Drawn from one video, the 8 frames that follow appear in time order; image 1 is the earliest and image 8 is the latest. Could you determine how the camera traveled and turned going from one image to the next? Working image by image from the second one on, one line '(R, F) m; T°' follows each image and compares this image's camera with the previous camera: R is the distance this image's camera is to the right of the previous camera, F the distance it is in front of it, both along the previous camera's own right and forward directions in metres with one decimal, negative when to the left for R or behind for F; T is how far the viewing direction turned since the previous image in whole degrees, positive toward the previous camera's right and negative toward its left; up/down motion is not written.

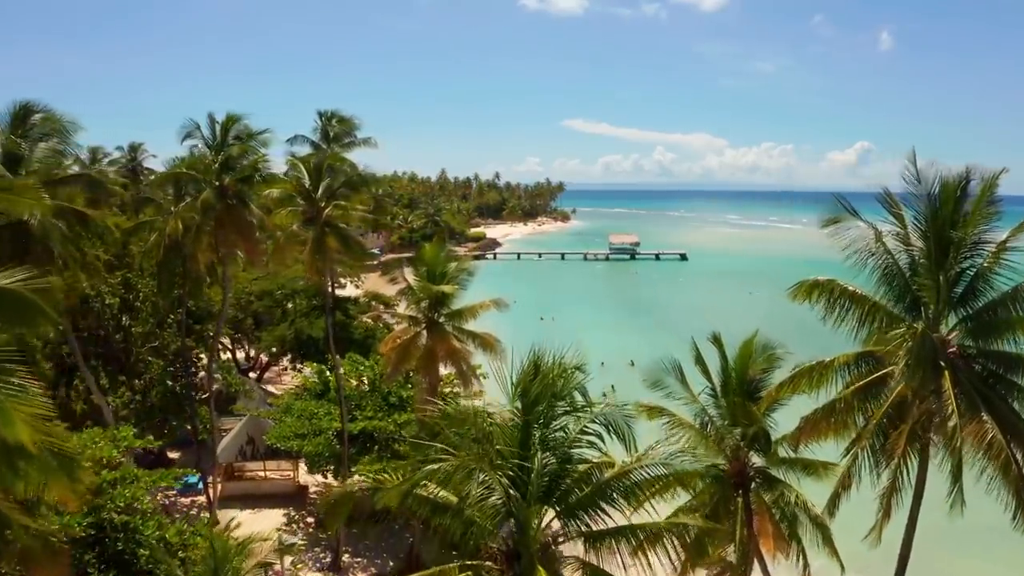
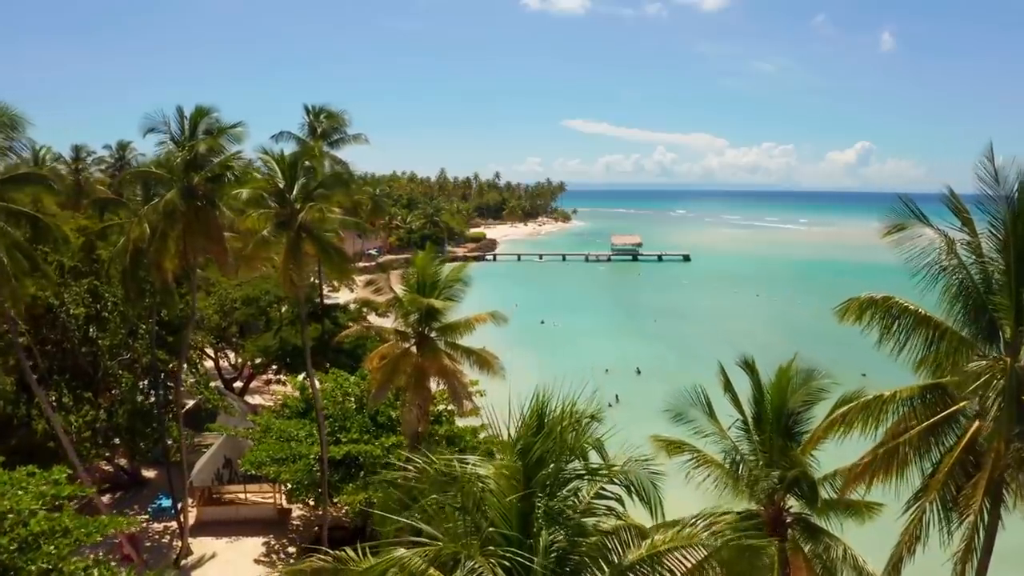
(0.0, +1.6) m; 0°
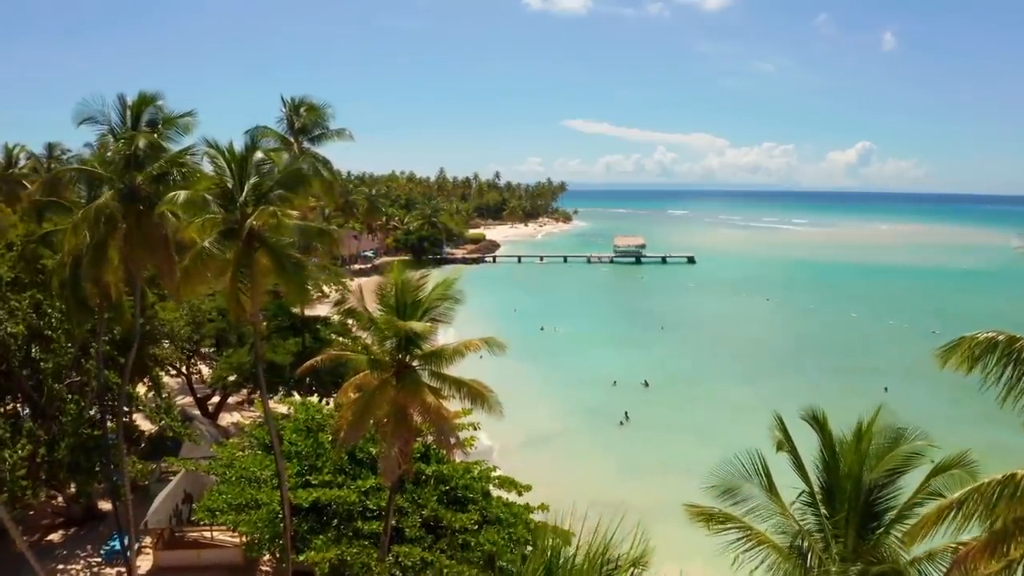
(0.0, +2.3) m; 0°
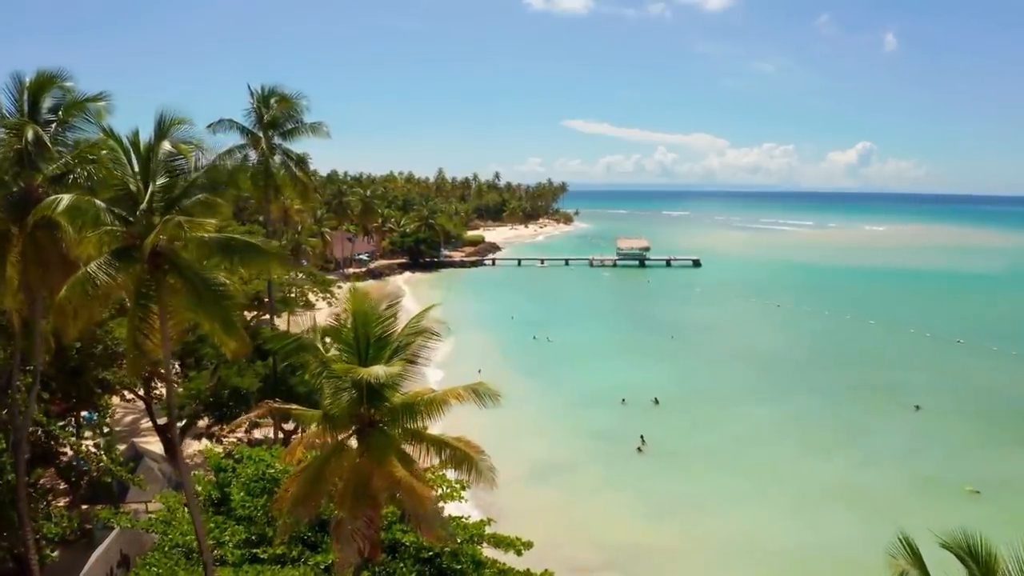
(+0.1, +2.7) m; 0°
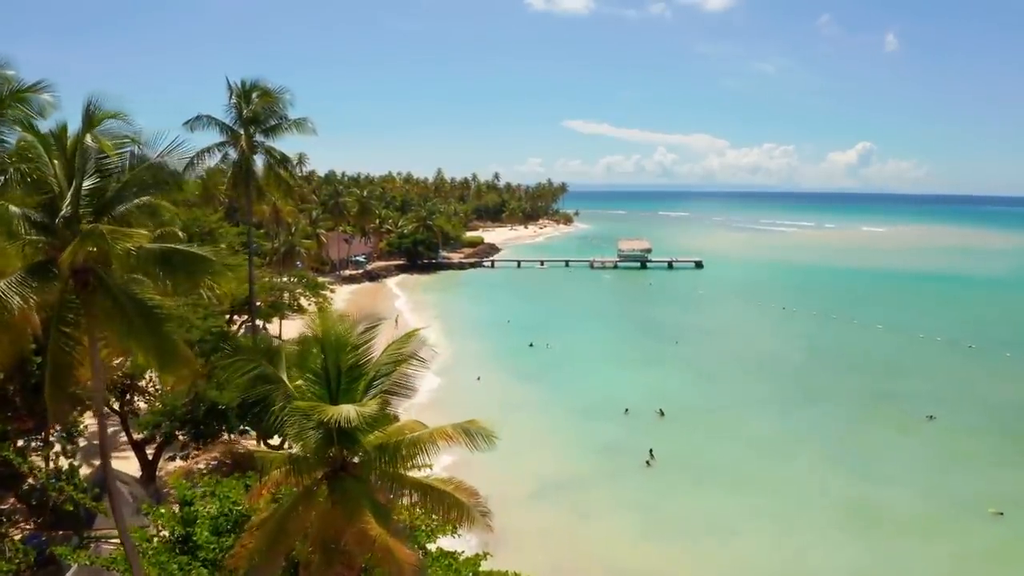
(0.0, +1.3) m; 0°
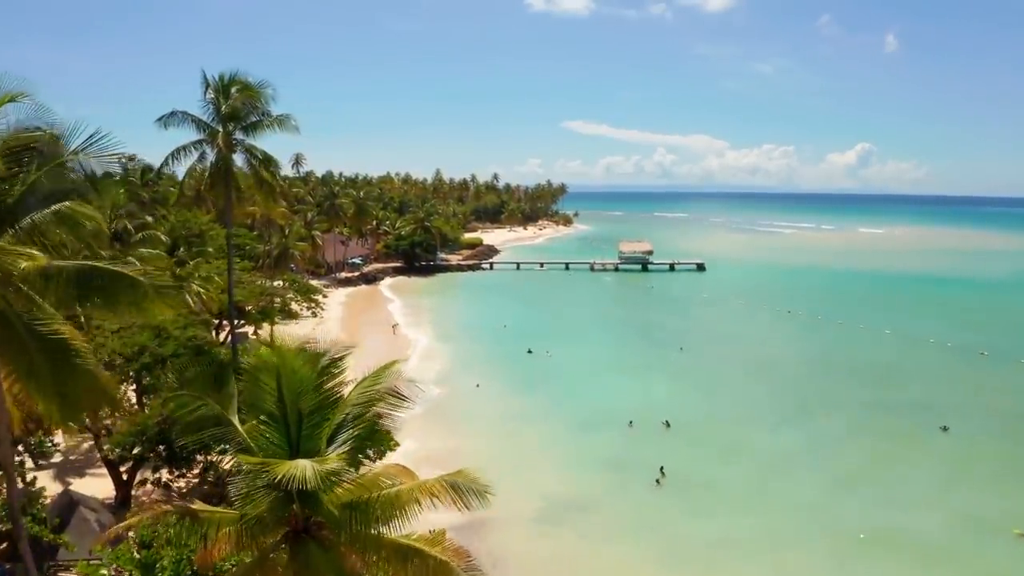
(0.0, +1.3) m; 0°
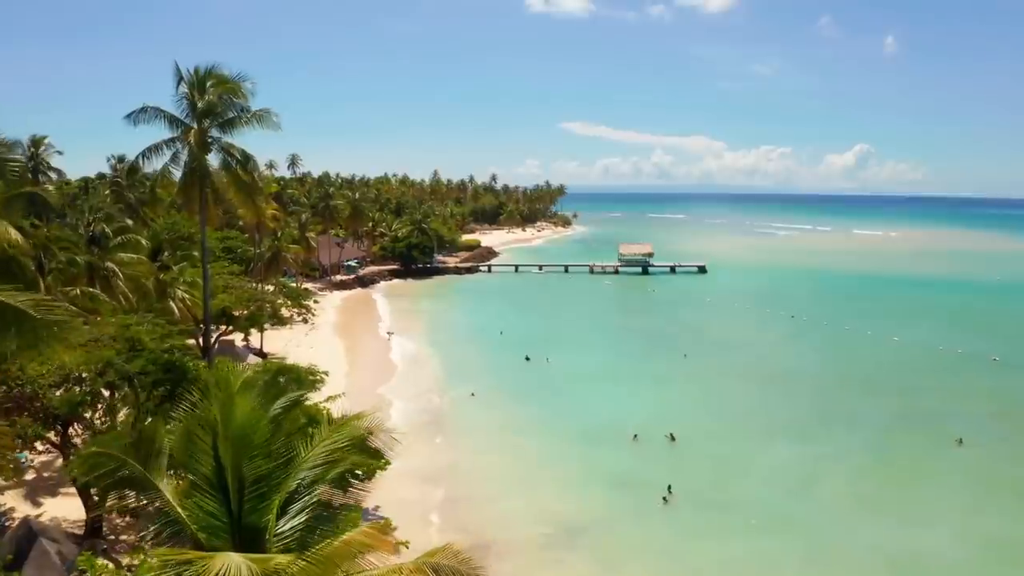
(0.0, +1.3) m; 0°
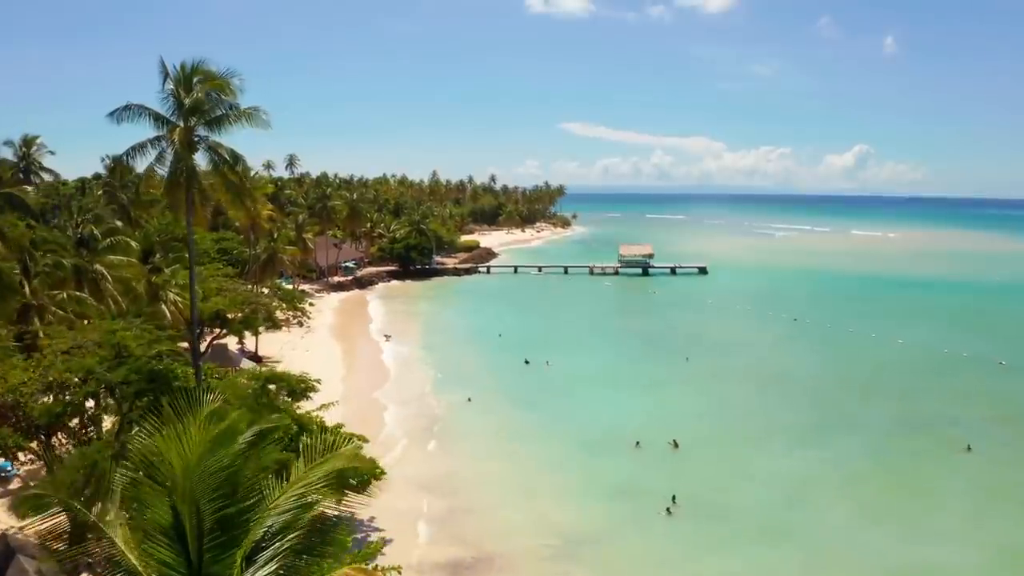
(0.0, +0.6) m; 0°
